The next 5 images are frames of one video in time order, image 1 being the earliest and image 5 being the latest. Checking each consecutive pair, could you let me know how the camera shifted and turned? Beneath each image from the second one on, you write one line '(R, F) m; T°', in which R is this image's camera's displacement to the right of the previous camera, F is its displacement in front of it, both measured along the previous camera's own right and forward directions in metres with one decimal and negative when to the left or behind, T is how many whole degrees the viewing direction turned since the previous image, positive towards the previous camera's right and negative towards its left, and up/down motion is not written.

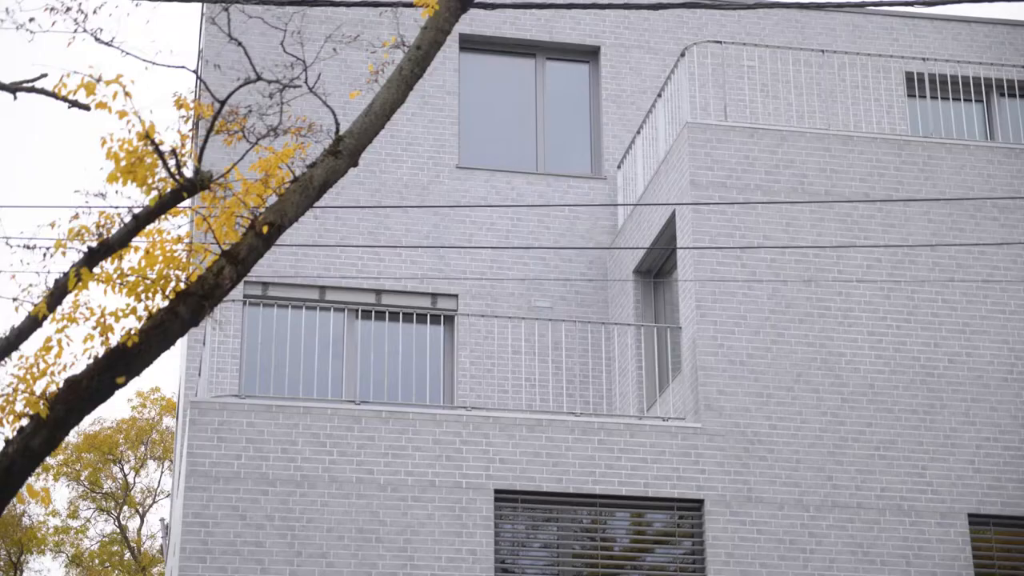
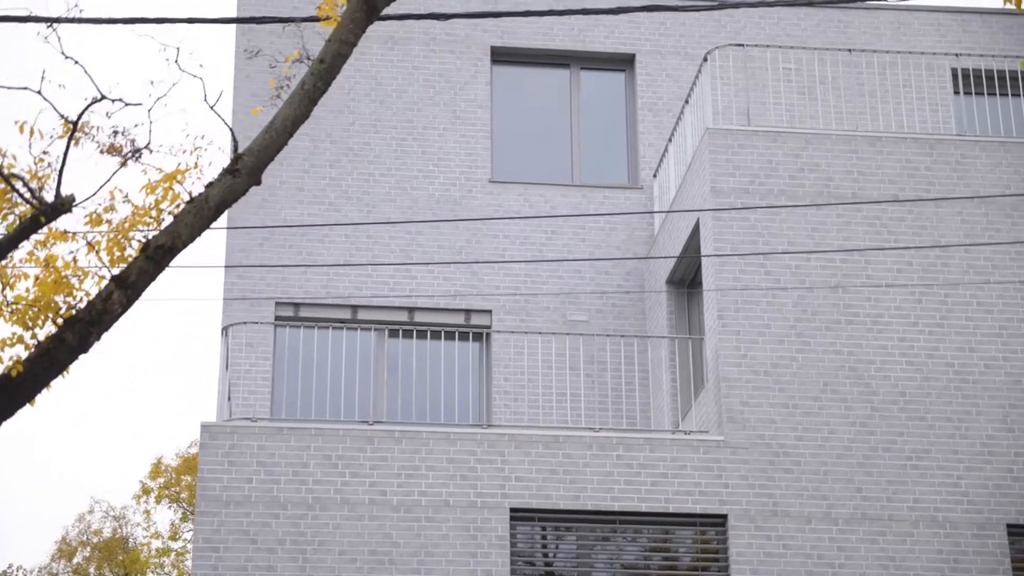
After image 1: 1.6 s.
(+0.8, +0.3) m; -4°
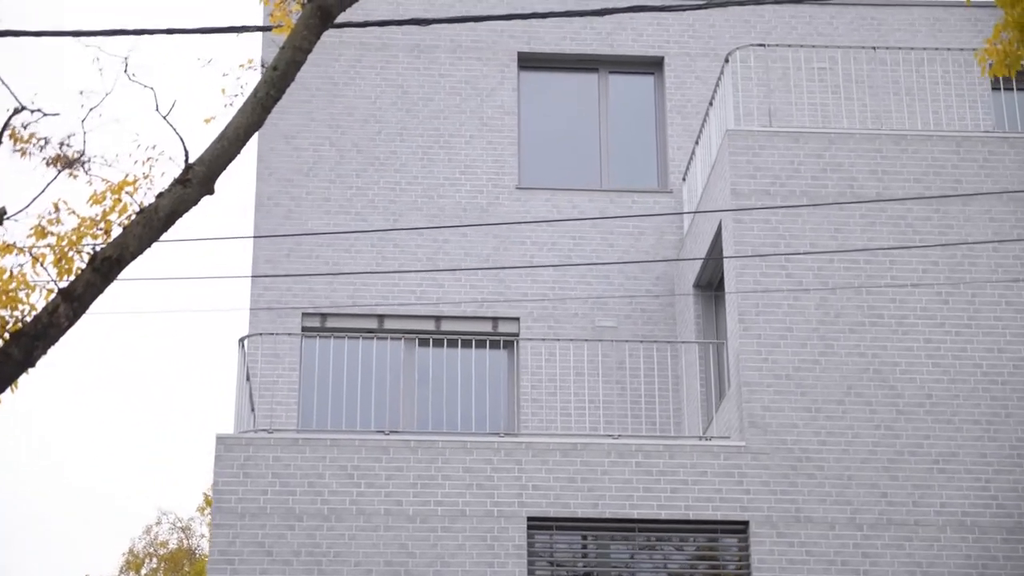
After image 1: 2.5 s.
(+0.4, +0.1) m; -2°
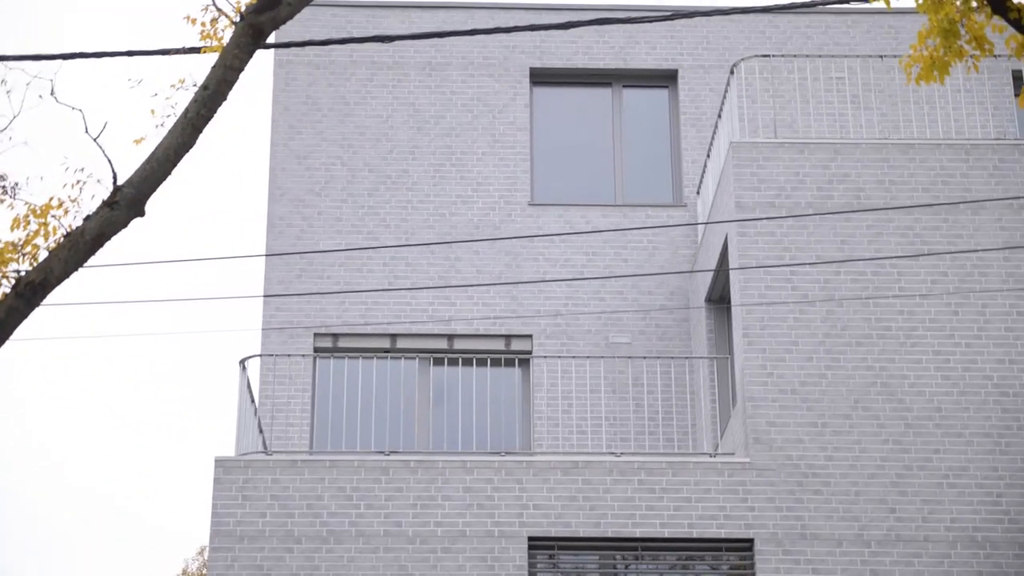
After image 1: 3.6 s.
(+0.5, +0.1) m; -2°
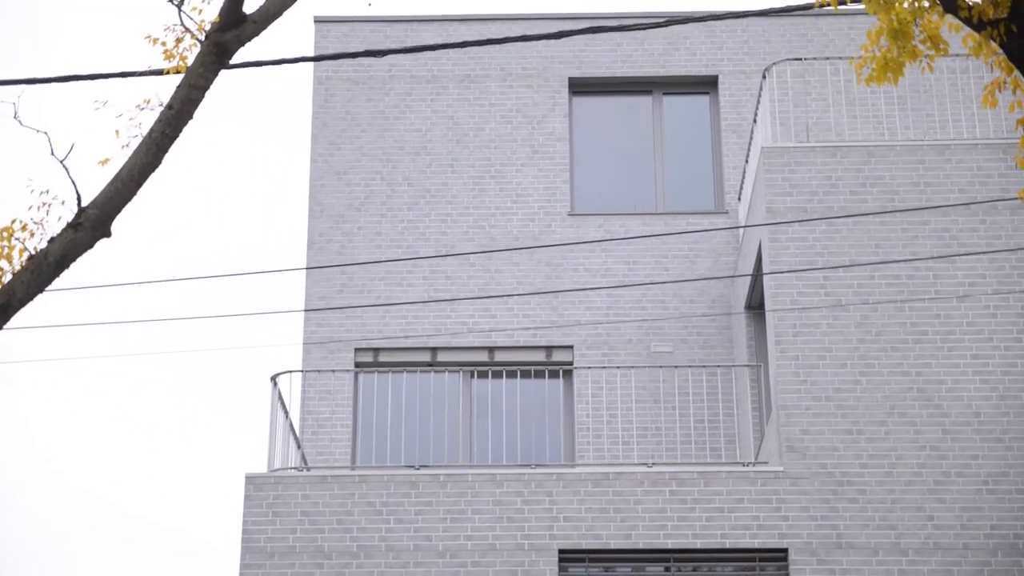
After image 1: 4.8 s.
(+0.4, +0.1) m; -3°
